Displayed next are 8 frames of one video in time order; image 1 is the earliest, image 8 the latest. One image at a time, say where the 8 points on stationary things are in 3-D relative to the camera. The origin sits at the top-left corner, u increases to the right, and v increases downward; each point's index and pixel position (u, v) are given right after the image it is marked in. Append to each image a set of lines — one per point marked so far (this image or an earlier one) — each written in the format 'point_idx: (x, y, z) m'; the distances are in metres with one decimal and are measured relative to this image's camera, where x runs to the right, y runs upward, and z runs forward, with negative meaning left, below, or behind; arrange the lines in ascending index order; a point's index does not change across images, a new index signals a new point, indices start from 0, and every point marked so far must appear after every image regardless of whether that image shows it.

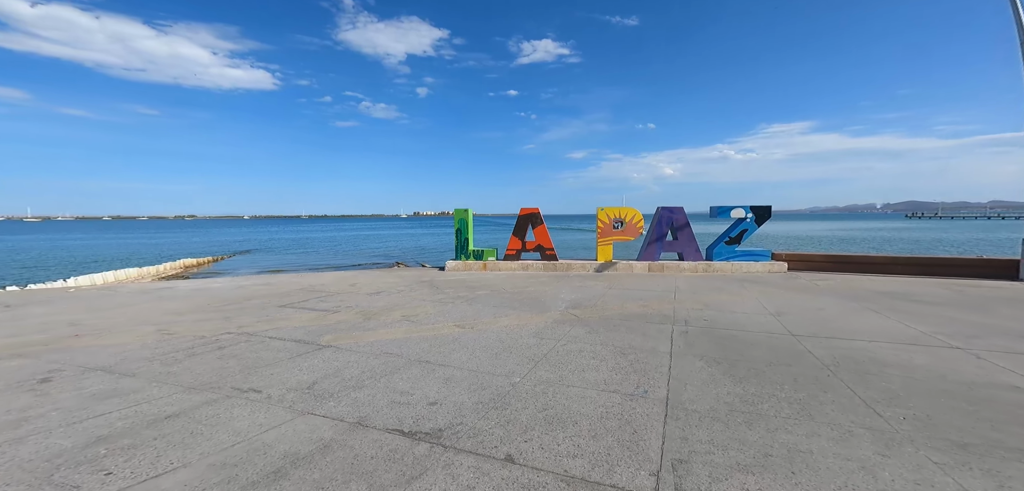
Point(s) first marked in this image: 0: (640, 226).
0: (+4.3, +0.7, +13.8) m
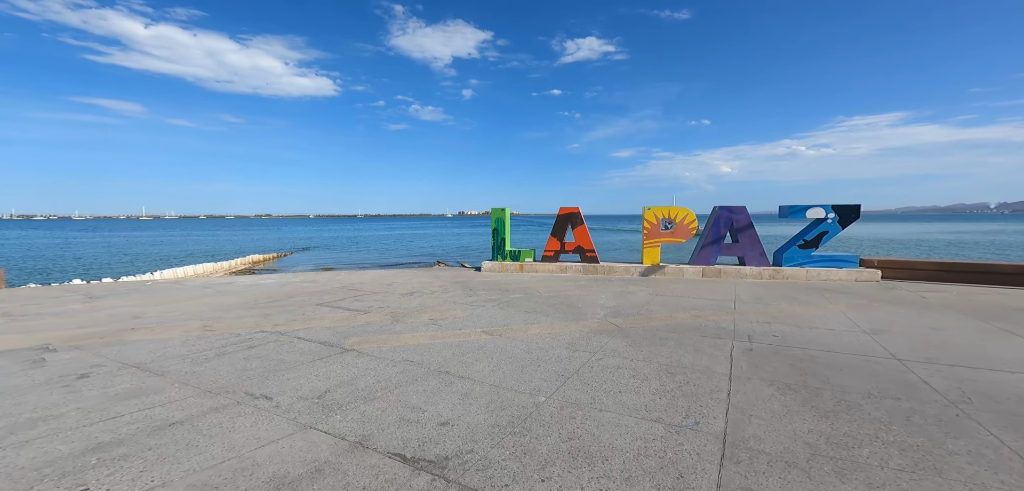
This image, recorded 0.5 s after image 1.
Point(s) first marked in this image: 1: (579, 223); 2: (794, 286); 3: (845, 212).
0: (+5.7, +0.6, +12.7) m
1: (+2.2, +0.7, +13.2) m
2: (+7.2, -1.1, +10.4) m
3: (+9.4, +1.0, +11.4) m
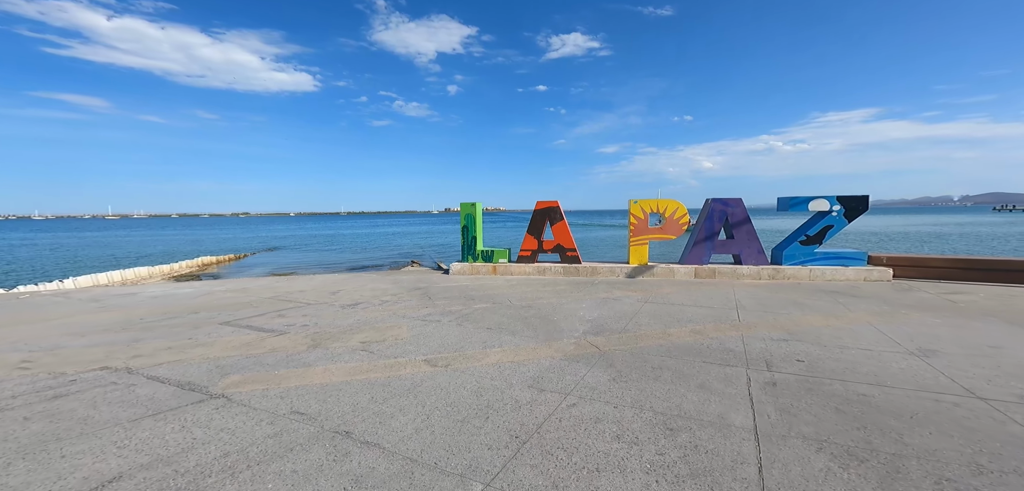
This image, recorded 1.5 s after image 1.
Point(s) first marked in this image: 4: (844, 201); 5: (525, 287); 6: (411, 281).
0: (+4.9, +0.7, +11.4) m
1: (+1.3, +0.8, +11.8) m
2: (+6.5, -1.0, +9.2) m
3: (+8.6, +1.1, +10.2) m
4: (+8.4, +1.1, +10.2) m
5: (+0.3, -1.0, +10.1) m
6: (-2.5, -0.9, +10.0) m
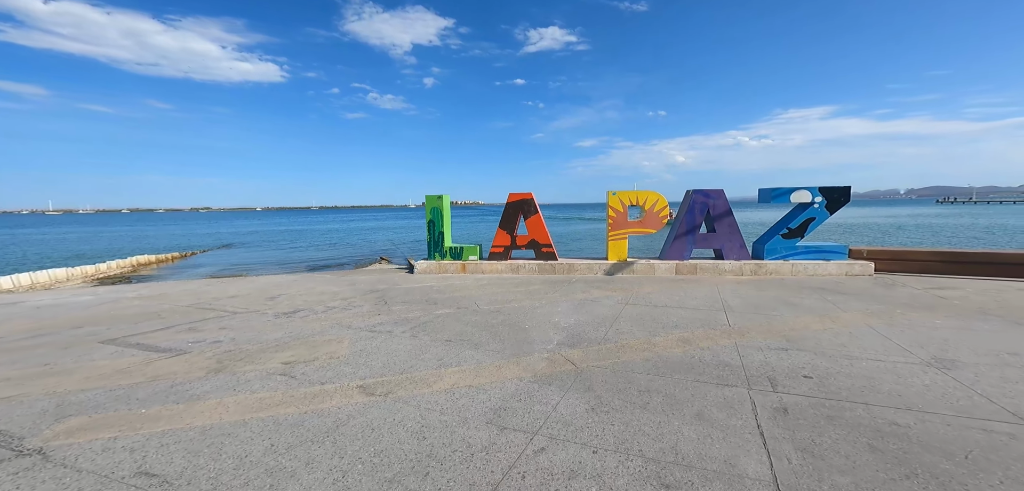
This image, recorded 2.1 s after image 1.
0: (+4.1, +0.8, +10.8) m
1: (+0.5, +0.9, +11.0) m
2: (+5.8, -0.9, +8.7) m
3: (+7.9, +1.2, +9.8) m
4: (+7.6, +1.3, +9.8) m
5: (-0.4, -0.9, +9.3) m
6: (-3.2, -0.8, +9.0) m
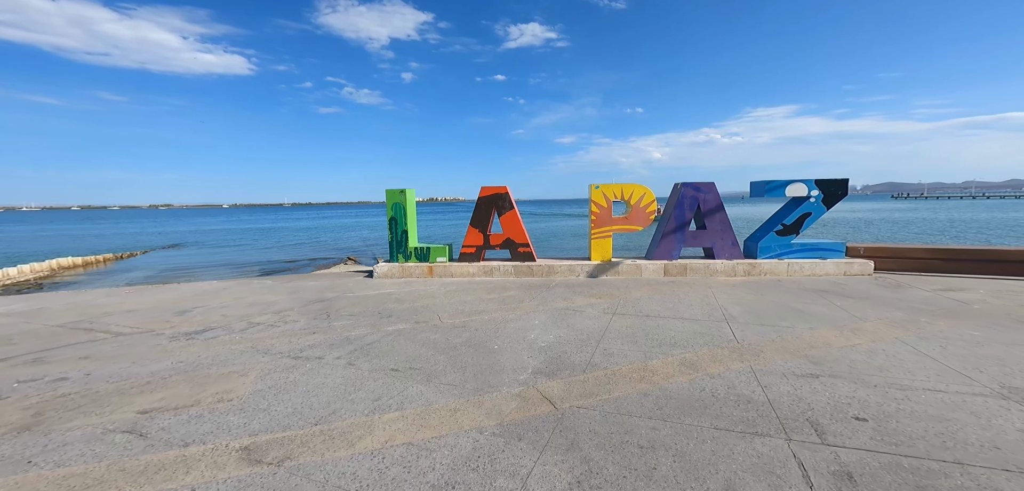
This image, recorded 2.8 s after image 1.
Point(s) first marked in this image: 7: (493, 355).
0: (+3.4, +0.9, +9.9) m
1: (-0.2, +0.9, +9.9) m
2: (+5.3, -0.8, +7.9) m
3: (+7.2, +1.3, +9.1) m
4: (+7.0, +1.4, +9.1) m
5: (-1.0, -0.9, +8.2) m
6: (-3.8, -0.8, +7.8) m
7: (-0.2, -1.2, +4.7) m
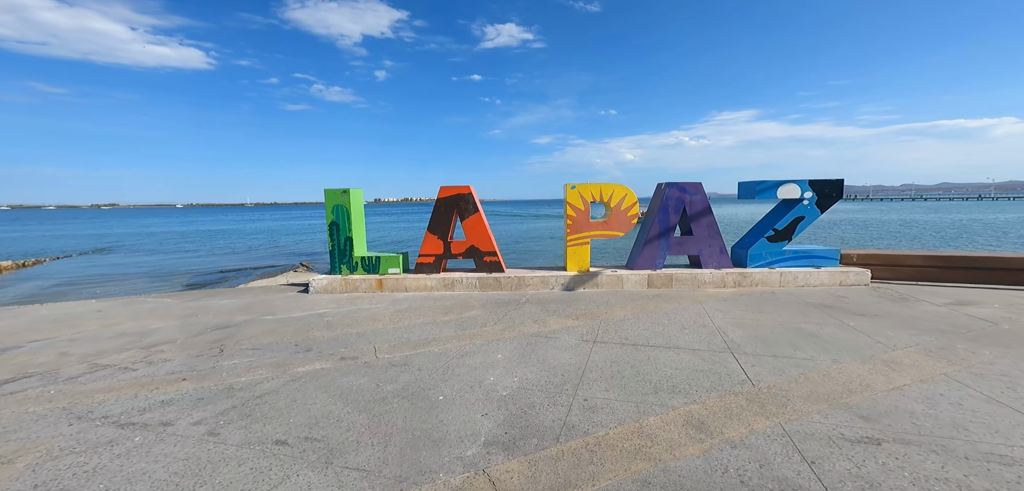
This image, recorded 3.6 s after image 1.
0: (+2.6, +0.7, +8.8) m
1: (-0.9, +0.7, +8.6) m
2: (+4.6, -1.0, +7.0) m
3: (+6.5, +1.1, +8.3) m
4: (+6.3, +1.2, +8.3) m
5: (-1.6, -1.1, +6.8) m
6: (-4.4, -1.0, +6.3) m
7: (-0.7, -1.4, +3.5) m
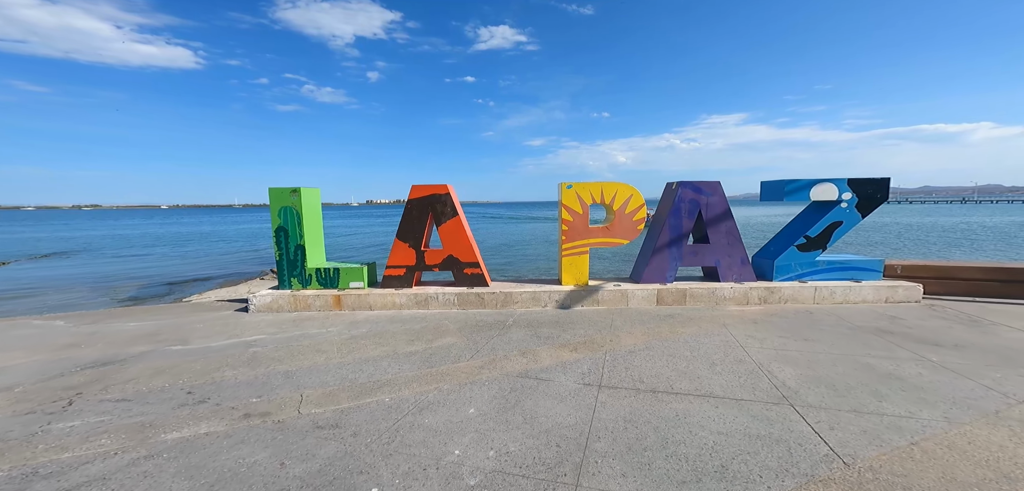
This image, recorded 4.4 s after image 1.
0: (+2.4, +0.5, +7.5) m
1: (-1.2, +0.5, +7.3) m
2: (+4.4, -1.1, +5.7) m
3: (+6.2, +1.0, +7.0) m
4: (+6.0, +1.0, +7.0) m
5: (-1.9, -1.3, +5.5) m
6: (-4.7, -1.2, +4.9) m
7: (-0.9, -1.5, +2.1) m
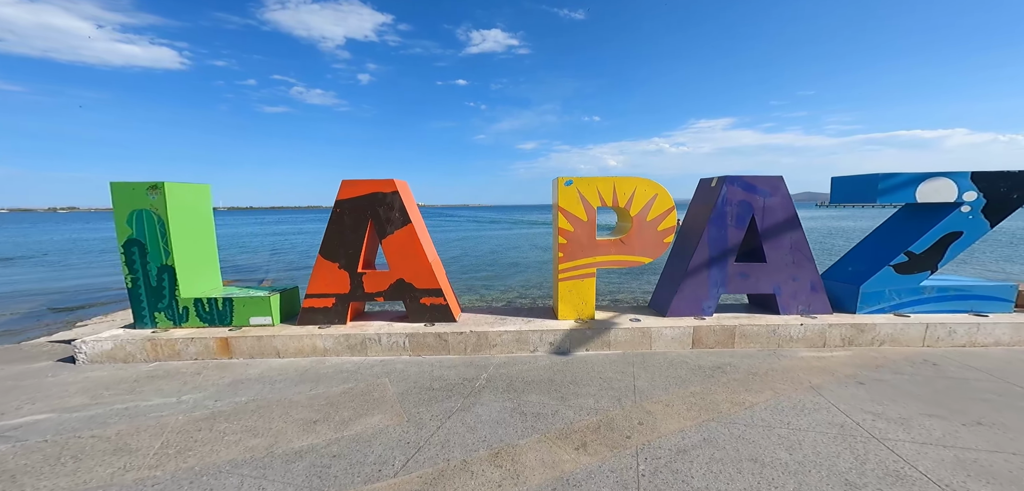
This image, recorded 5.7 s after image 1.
0: (+2.1, +0.3, +5.4) m
1: (-1.5, +0.3, +5.1) m
2: (+4.1, -1.4, +3.6) m
3: (+5.9, +0.7, +5.0) m
4: (+5.7, +0.8, +4.9) m
5: (-2.1, -1.5, +3.2) m
6: (-4.9, -1.4, +2.6) m
7: (-1.1, -1.8, -0.1) m
